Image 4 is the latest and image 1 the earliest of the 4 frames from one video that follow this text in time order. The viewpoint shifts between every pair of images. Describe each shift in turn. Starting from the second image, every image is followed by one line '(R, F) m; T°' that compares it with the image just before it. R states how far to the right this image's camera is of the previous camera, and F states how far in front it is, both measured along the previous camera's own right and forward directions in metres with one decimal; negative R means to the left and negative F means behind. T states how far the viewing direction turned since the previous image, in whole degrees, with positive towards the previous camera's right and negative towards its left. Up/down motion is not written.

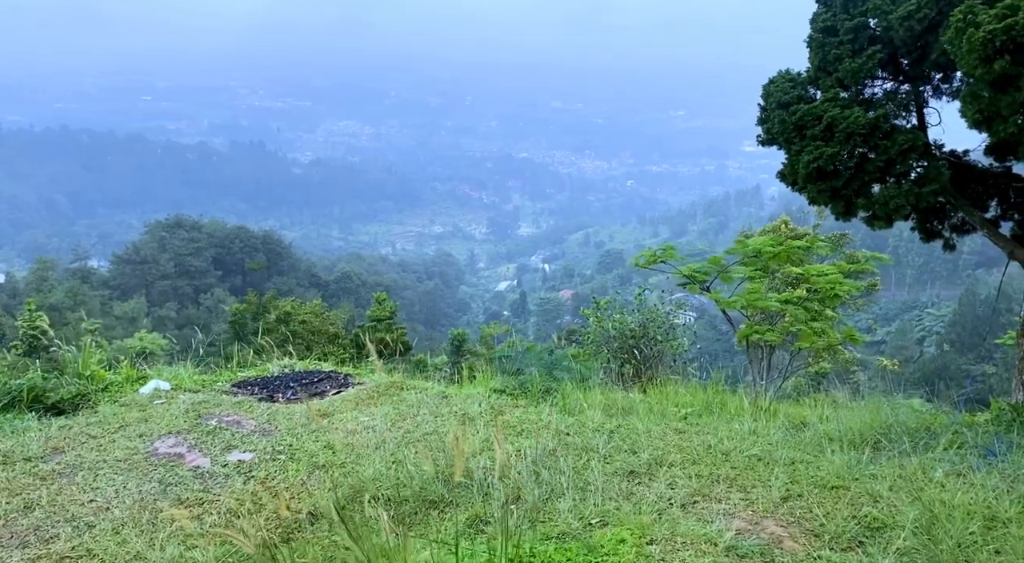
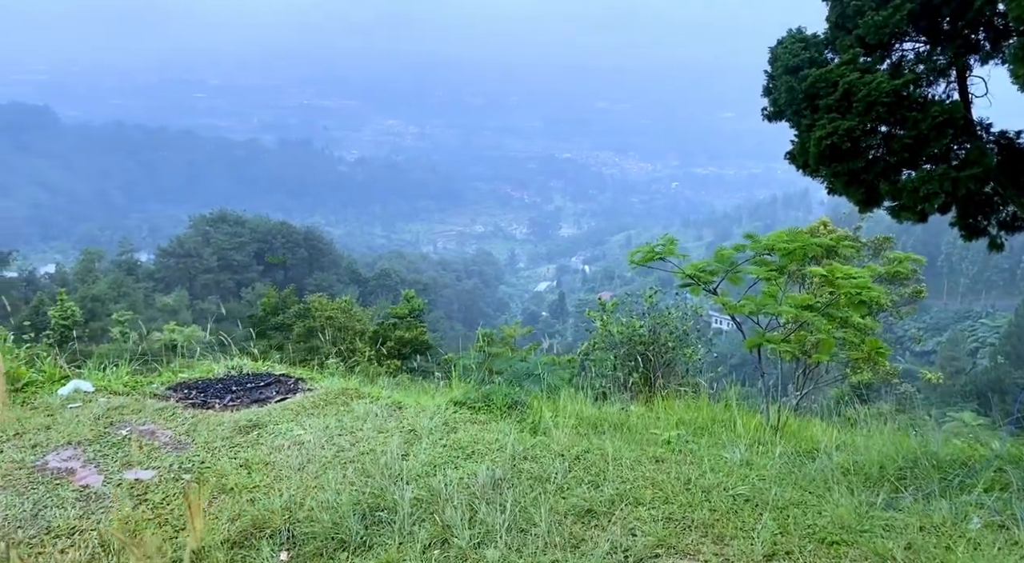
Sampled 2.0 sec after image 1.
(+0.3, +0.6) m; -3°
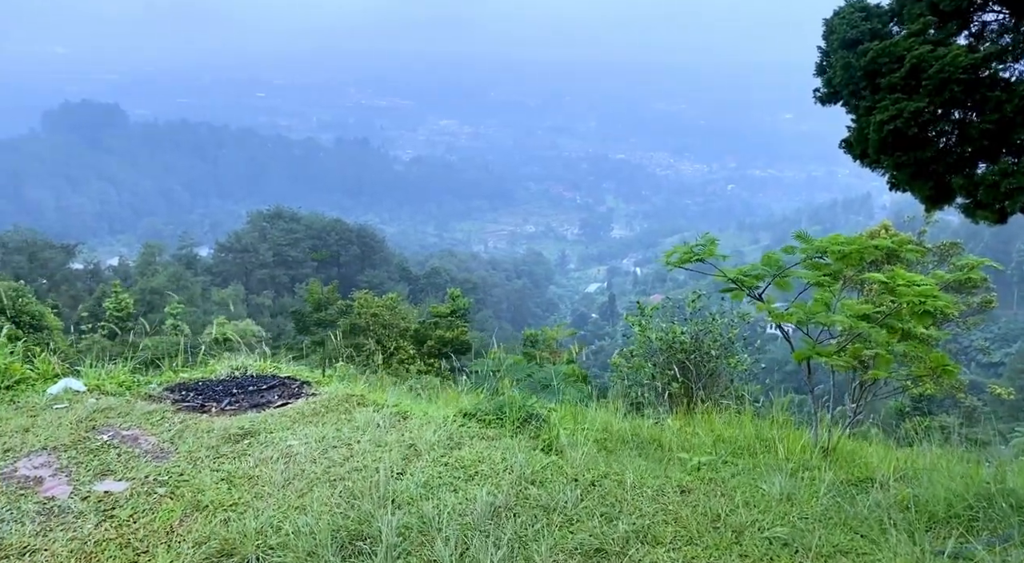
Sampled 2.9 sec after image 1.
(+0.1, +0.4) m; -3°
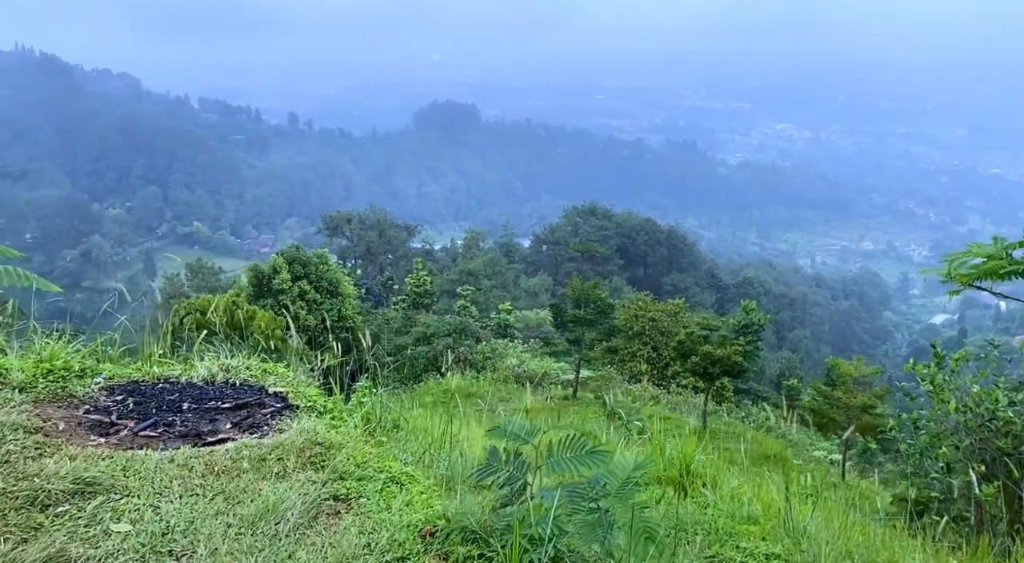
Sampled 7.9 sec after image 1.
(+0.5, +1.9) m; -20°
